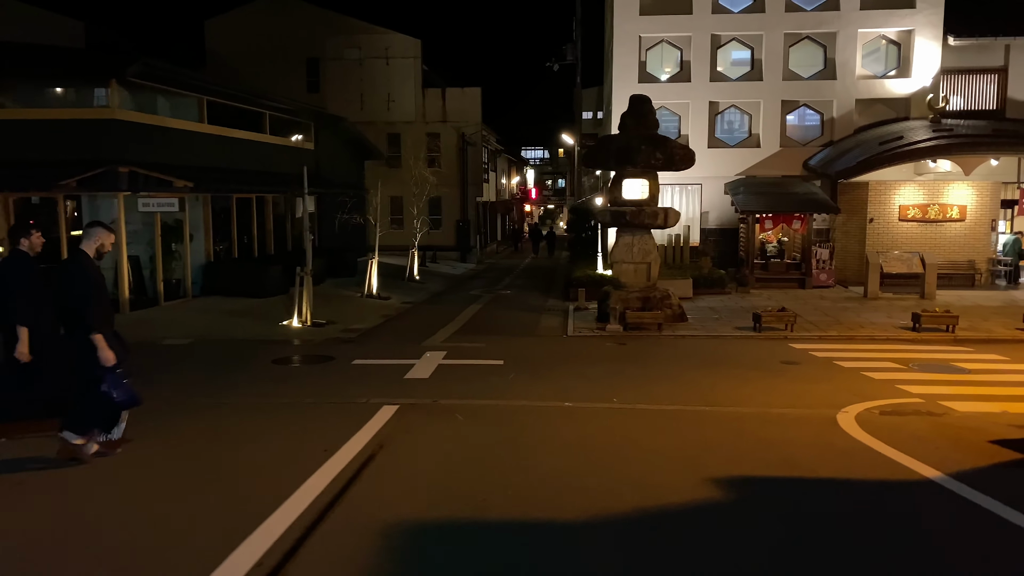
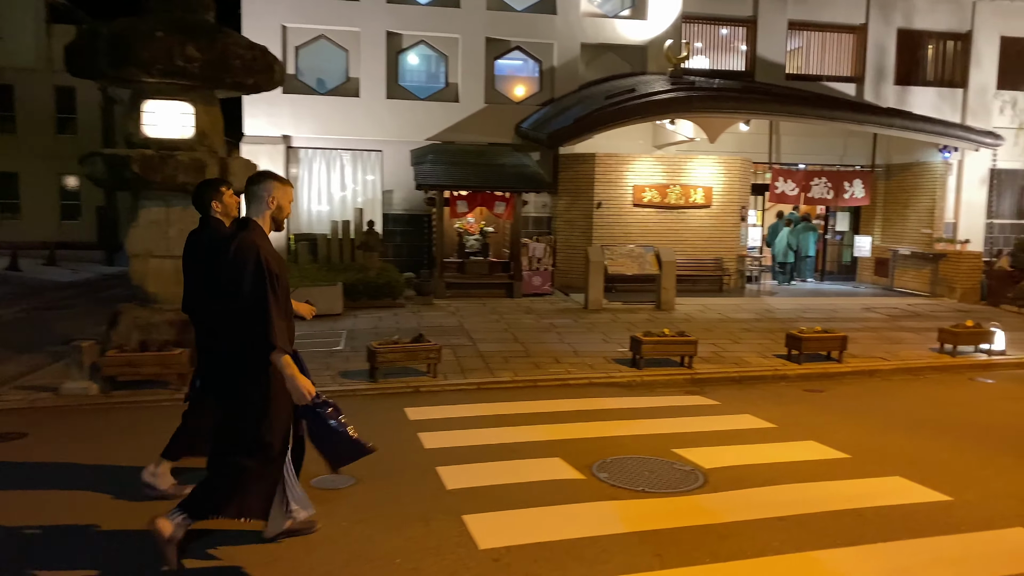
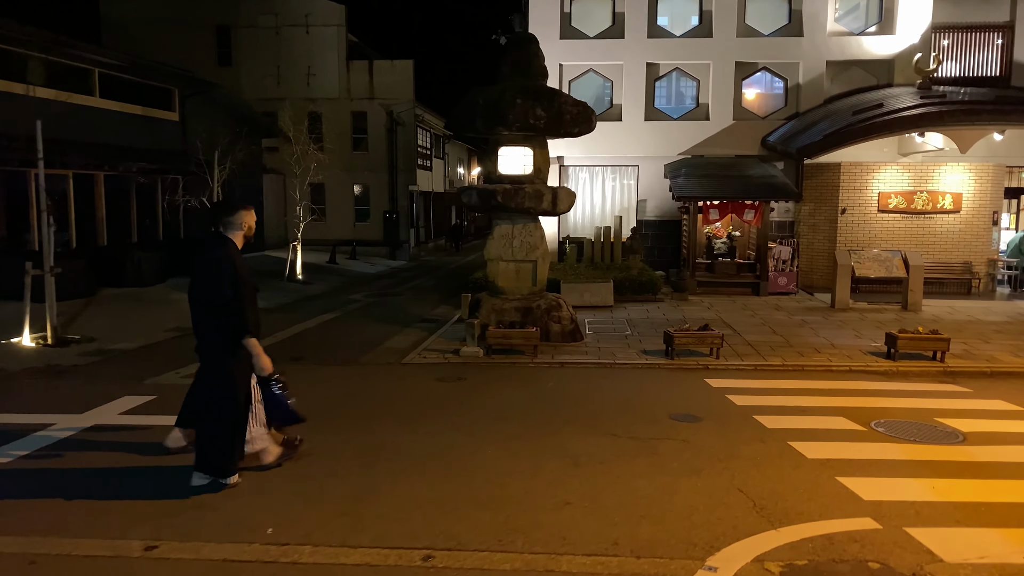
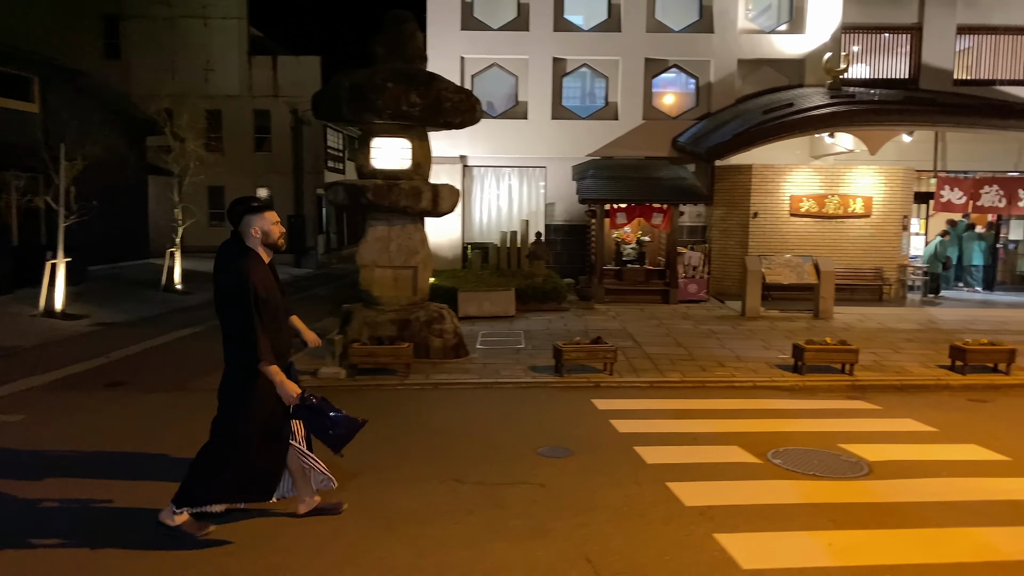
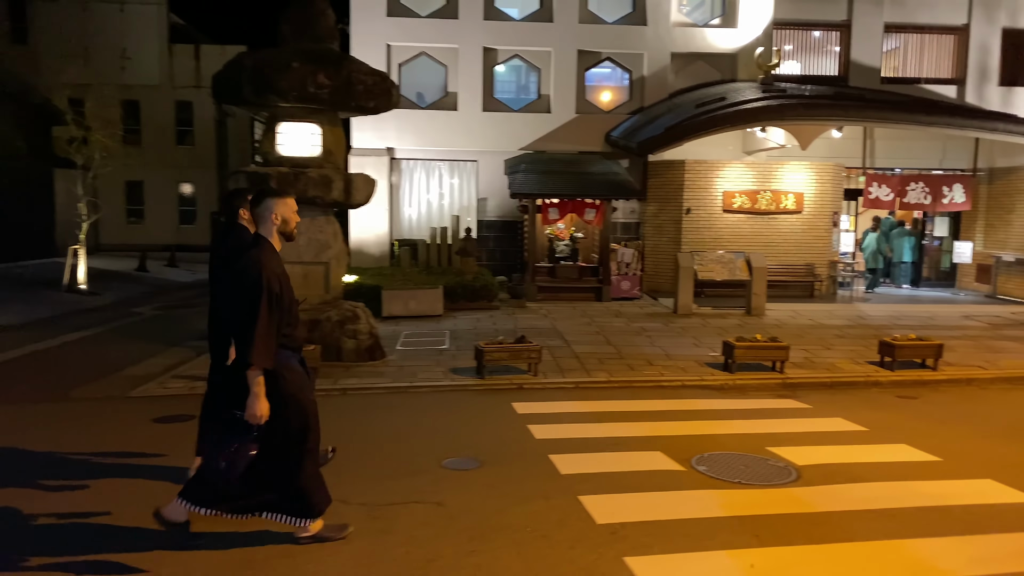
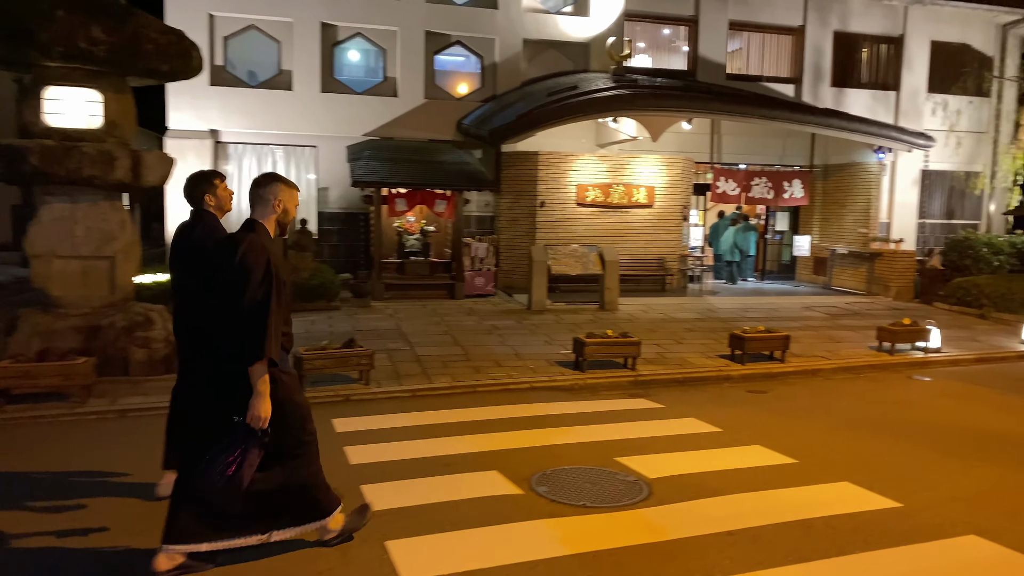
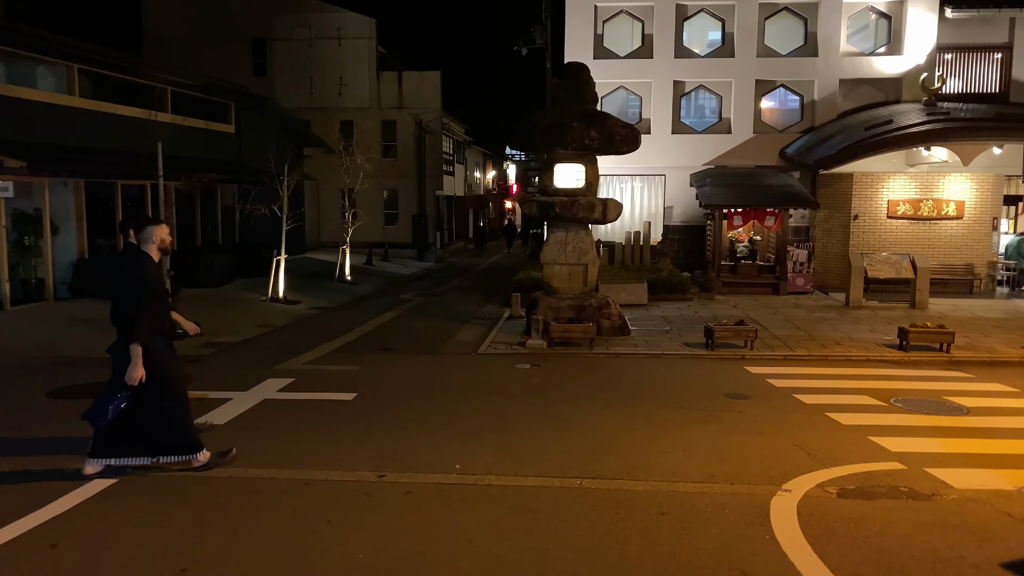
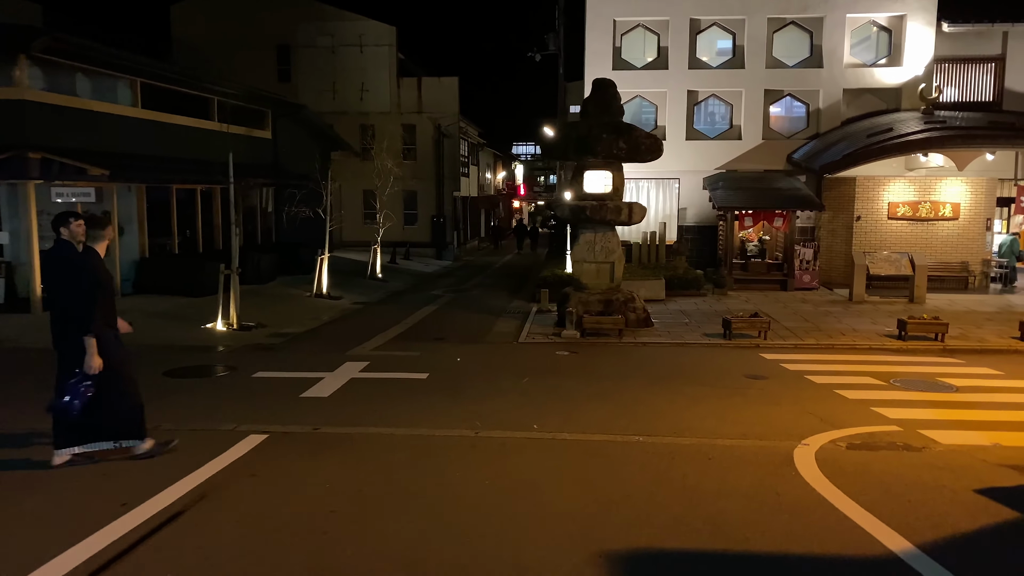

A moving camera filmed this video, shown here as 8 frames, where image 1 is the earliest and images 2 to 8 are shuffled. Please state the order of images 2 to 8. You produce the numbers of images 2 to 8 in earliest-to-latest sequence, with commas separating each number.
8, 7, 3, 4, 5, 2, 6
